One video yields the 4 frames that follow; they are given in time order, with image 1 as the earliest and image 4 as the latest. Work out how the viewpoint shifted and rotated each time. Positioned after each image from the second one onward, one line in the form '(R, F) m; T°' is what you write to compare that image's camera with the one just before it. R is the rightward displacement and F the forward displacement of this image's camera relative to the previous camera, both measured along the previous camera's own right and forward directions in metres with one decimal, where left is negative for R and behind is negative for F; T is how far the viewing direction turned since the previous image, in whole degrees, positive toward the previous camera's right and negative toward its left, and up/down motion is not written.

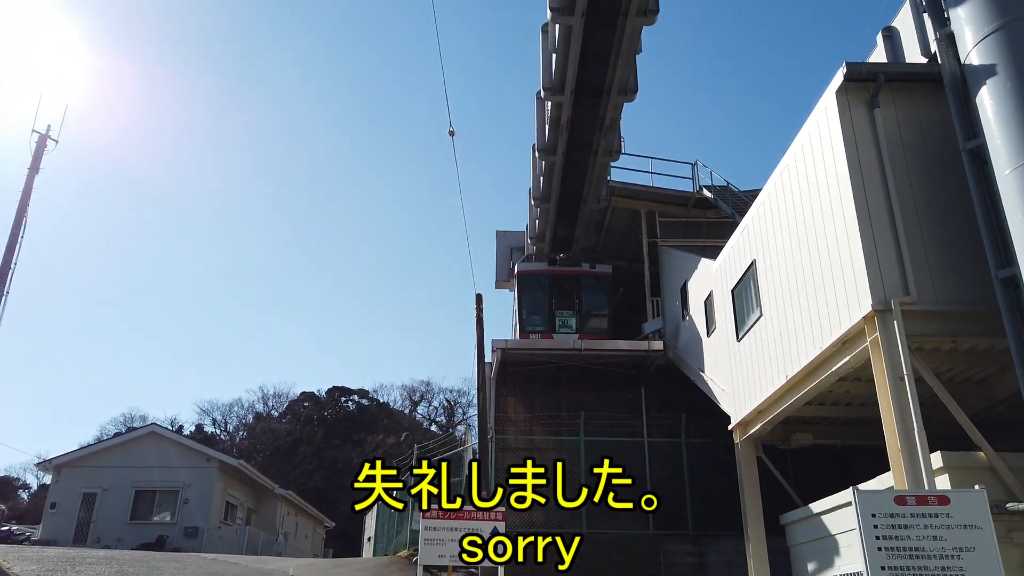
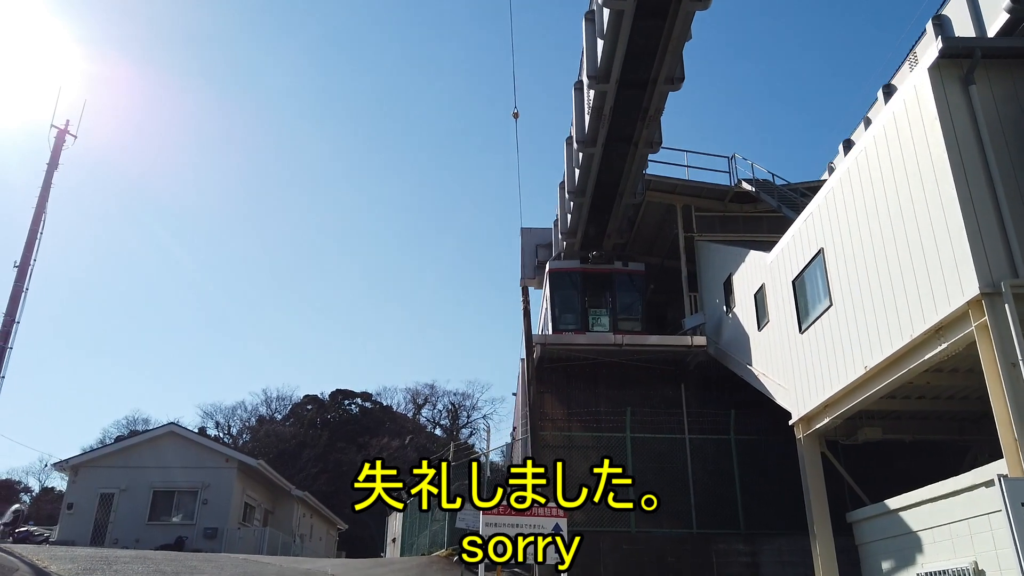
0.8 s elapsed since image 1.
(-0.9, +0.4) m; 0°
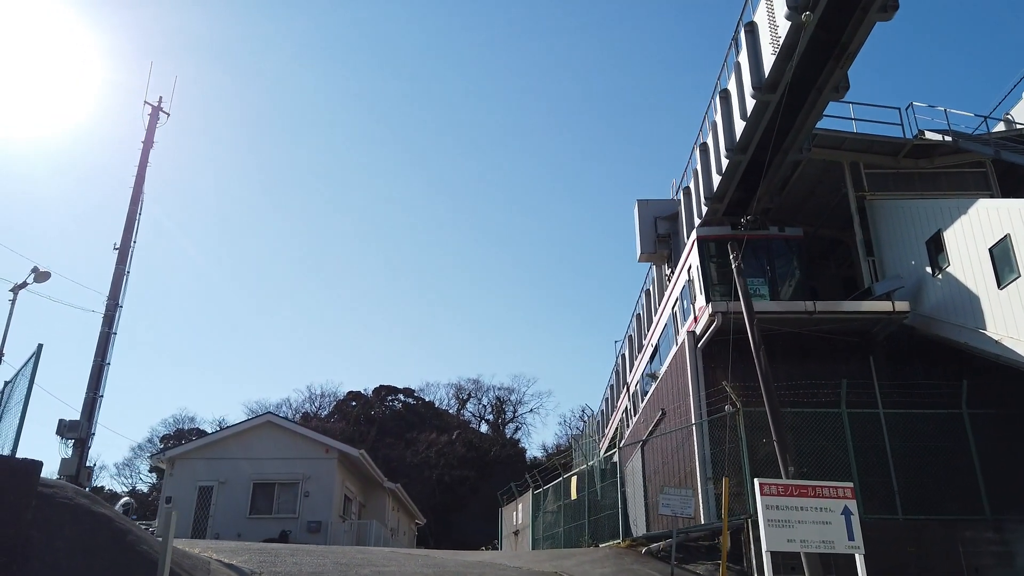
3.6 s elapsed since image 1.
(-3.1, +1.6) m; -2°
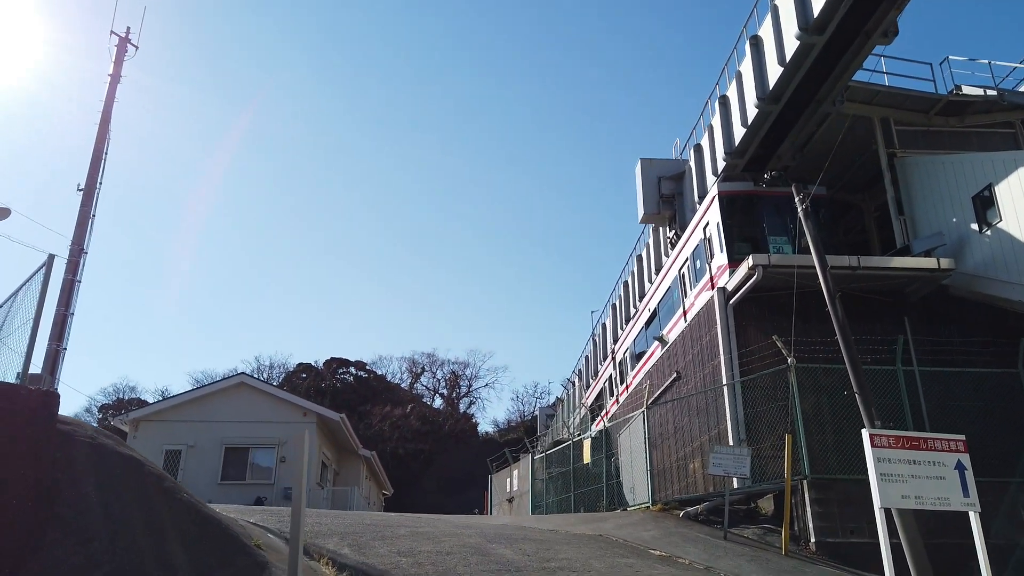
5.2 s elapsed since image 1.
(-1.5, +1.2) m; +4°
